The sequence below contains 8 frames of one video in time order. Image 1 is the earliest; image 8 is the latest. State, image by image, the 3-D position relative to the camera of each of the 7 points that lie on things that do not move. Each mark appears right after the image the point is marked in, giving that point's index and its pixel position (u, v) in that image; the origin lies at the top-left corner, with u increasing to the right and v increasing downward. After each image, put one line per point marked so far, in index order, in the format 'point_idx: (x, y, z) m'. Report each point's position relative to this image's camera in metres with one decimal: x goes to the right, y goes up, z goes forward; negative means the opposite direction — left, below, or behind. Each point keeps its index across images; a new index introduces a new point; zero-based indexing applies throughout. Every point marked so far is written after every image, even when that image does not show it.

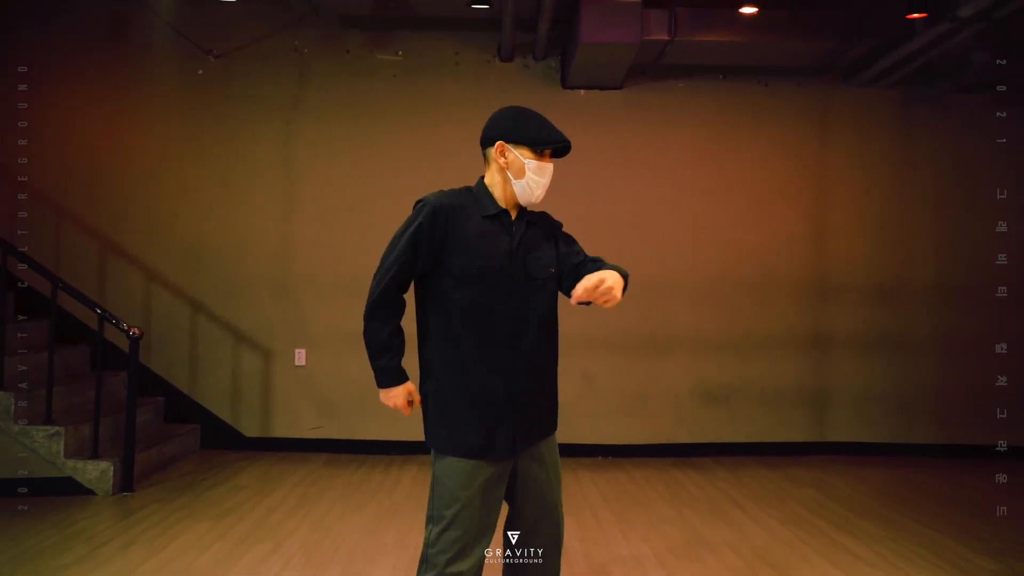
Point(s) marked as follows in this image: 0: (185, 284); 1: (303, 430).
0: (-2.1, 0.0, +4.3) m
1: (-1.4, -0.9, +4.3) m
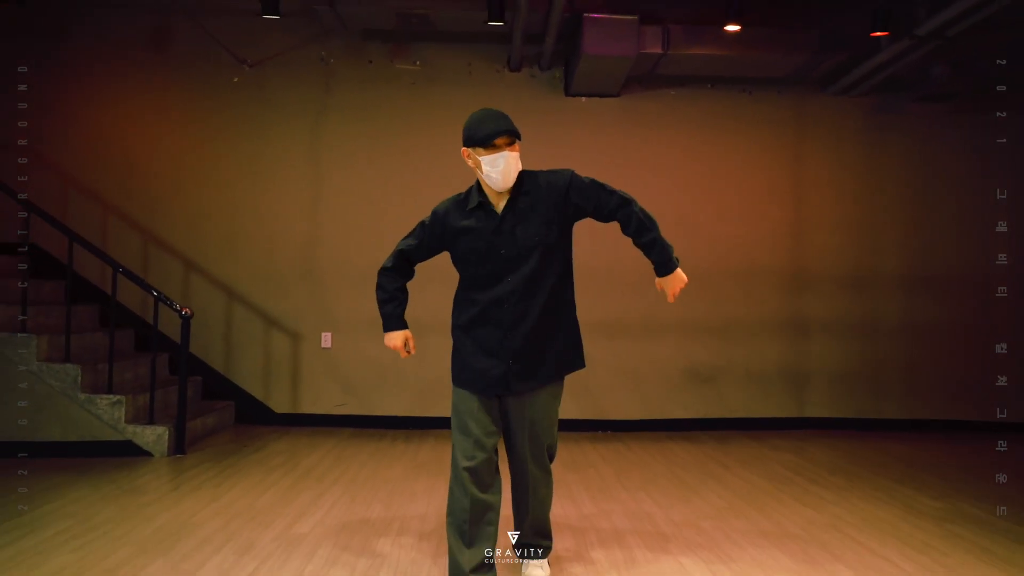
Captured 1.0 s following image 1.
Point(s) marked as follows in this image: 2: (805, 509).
0: (-2.1, +0.1, +4.7) m
1: (-1.3, -0.8, +4.7) m
2: (+1.3, -1.0, +3.0) m
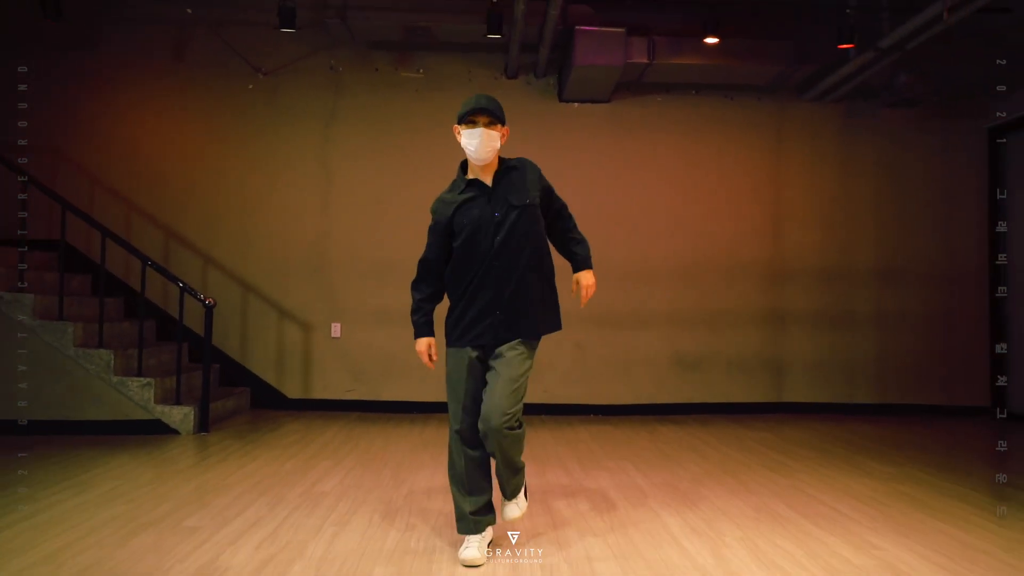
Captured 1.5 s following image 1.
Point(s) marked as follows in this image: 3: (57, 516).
0: (-2.1, +0.2, +5.1) m
1: (-1.3, -0.8, +5.0) m
2: (+1.3, -0.9, +3.3) m
3: (-1.7, -0.9, +2.5) m
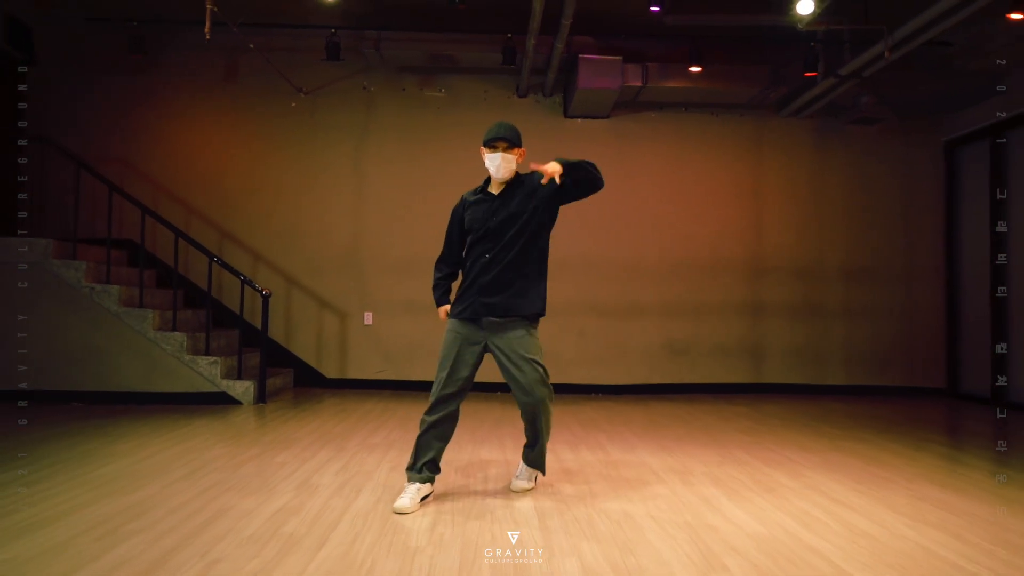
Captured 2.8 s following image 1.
0: (-2.0, +0.2, +5.8) m
1: (-1.2, -0.7, +5.7) m
2: (+1.4, -0.9, +4.0) m
3: (-1.7, -0.8, +3.3) m
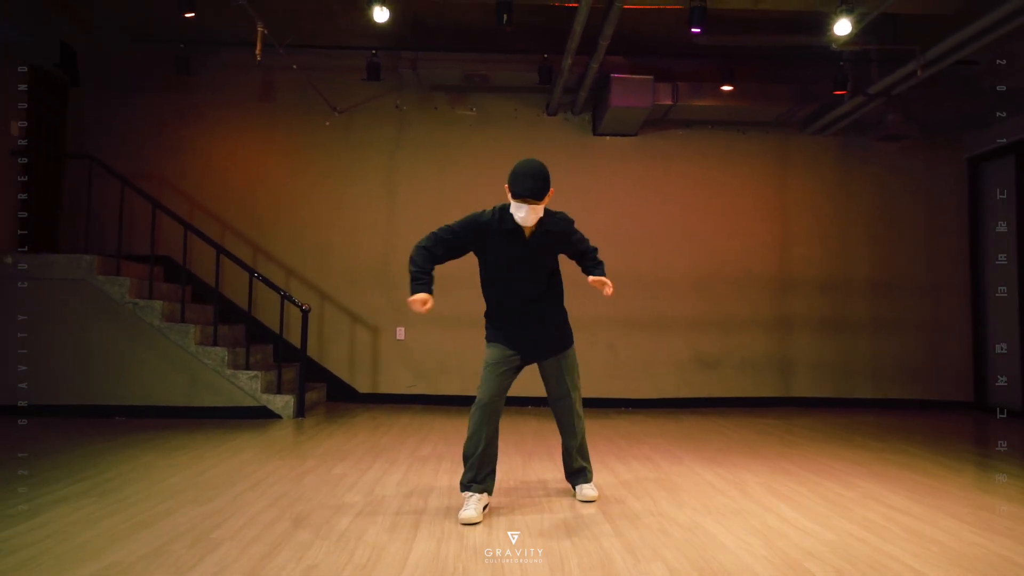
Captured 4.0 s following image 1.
0: (-1.7, +0.1, +5.8) m
1: (-1.0, -0.9, +5.8) m
2: (+1.6, -1.0, +4.0) m
3: (-1.4, -0.9, +3.3) m
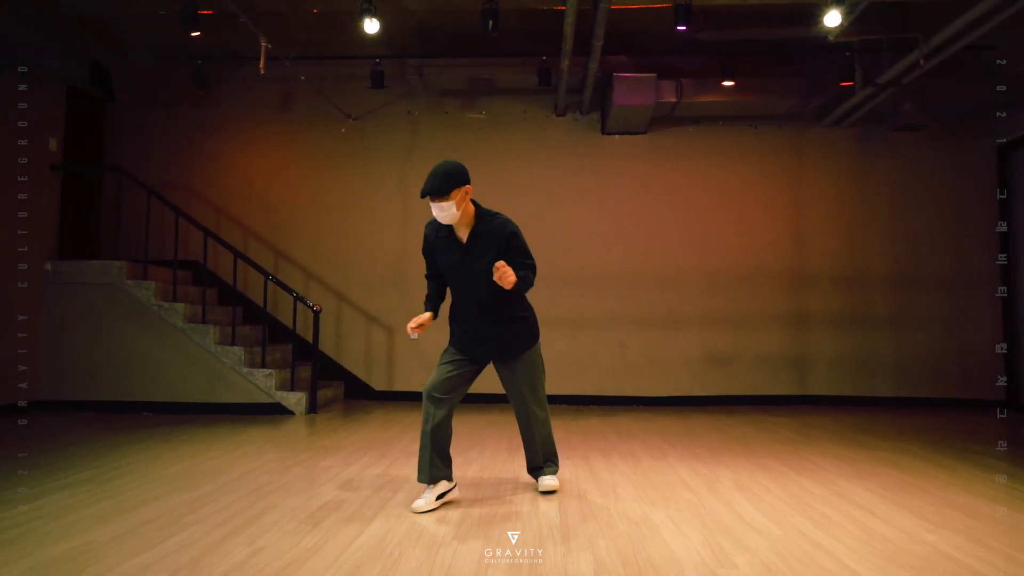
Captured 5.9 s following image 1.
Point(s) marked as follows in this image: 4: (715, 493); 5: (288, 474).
0: (-1.6, +0.1, +6.1) m
1: (-0.9, -0.9, +6.0) m
2: (+1.6, -1.0, +4.0) m
3: (-1.5, -0.9, +3.5) m
4: (+0.9, -0.9, +2.8) m
5: (-1.1, -0.9, +3.2) m
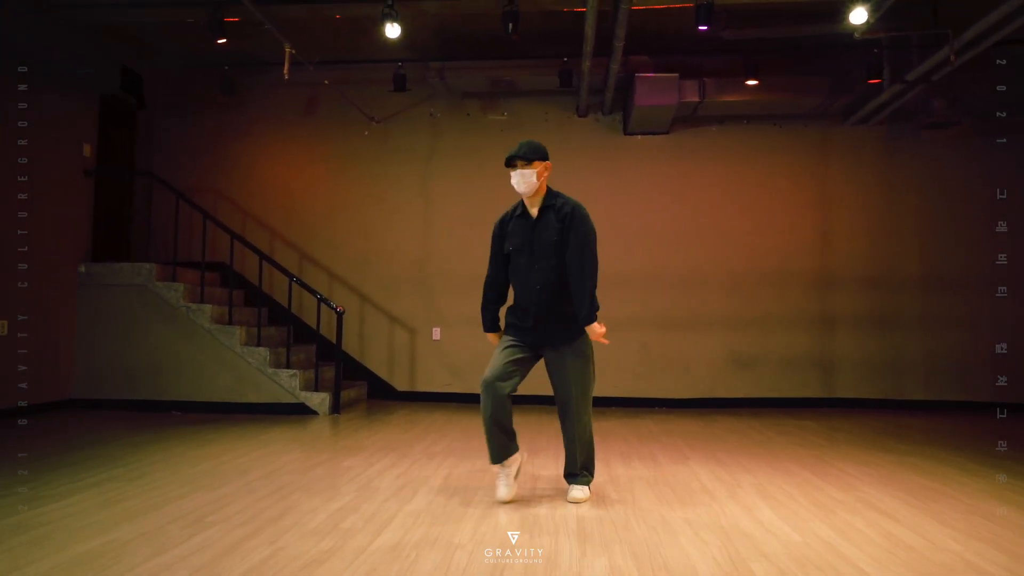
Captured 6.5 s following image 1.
0: (-1.4, +0.1, +6.1) m
1: (-0.7, -0.9, +6.0) m
2: (+1.7, -1.0, +3.9) m
3: (-1.4, -0.9, +3.6) m
4: (+0.9, -0.9, +2.8) m
5: (-1.0, -0.9, +3.2) m
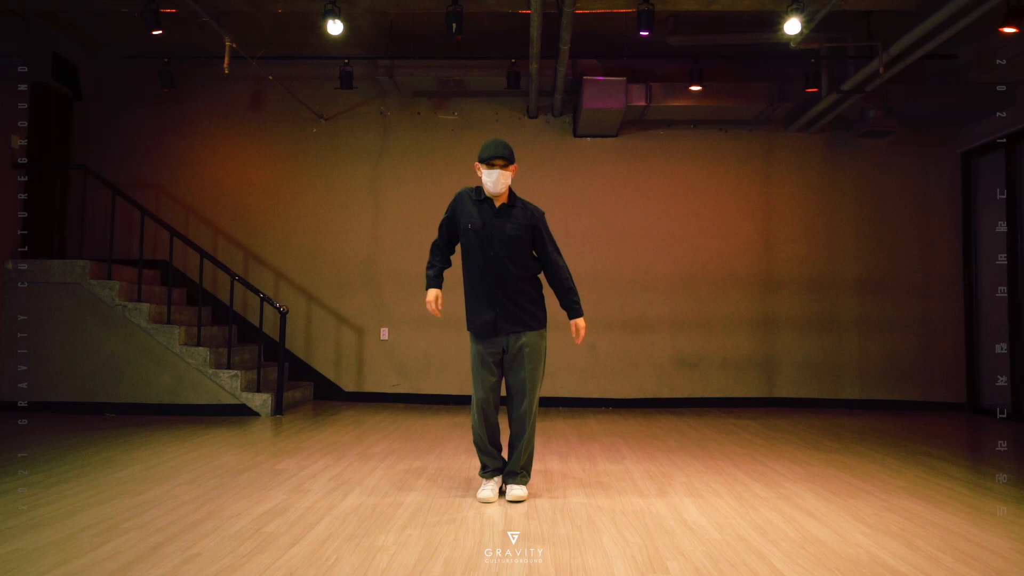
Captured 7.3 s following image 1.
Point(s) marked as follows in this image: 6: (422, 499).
0: (-1.9, +0.1, +6.0) m
1: (-1.1, -0.9, +5.9) m
2: (+1.4, -1.0, +4.0) m
3: (-1.7, -0.9, +3.5) m
4: (+0.6, -0.9, +2.8) m
5: (-1.3, -0.9, +3.1) m
6: (-0.4, -0.9, +2.8) m
